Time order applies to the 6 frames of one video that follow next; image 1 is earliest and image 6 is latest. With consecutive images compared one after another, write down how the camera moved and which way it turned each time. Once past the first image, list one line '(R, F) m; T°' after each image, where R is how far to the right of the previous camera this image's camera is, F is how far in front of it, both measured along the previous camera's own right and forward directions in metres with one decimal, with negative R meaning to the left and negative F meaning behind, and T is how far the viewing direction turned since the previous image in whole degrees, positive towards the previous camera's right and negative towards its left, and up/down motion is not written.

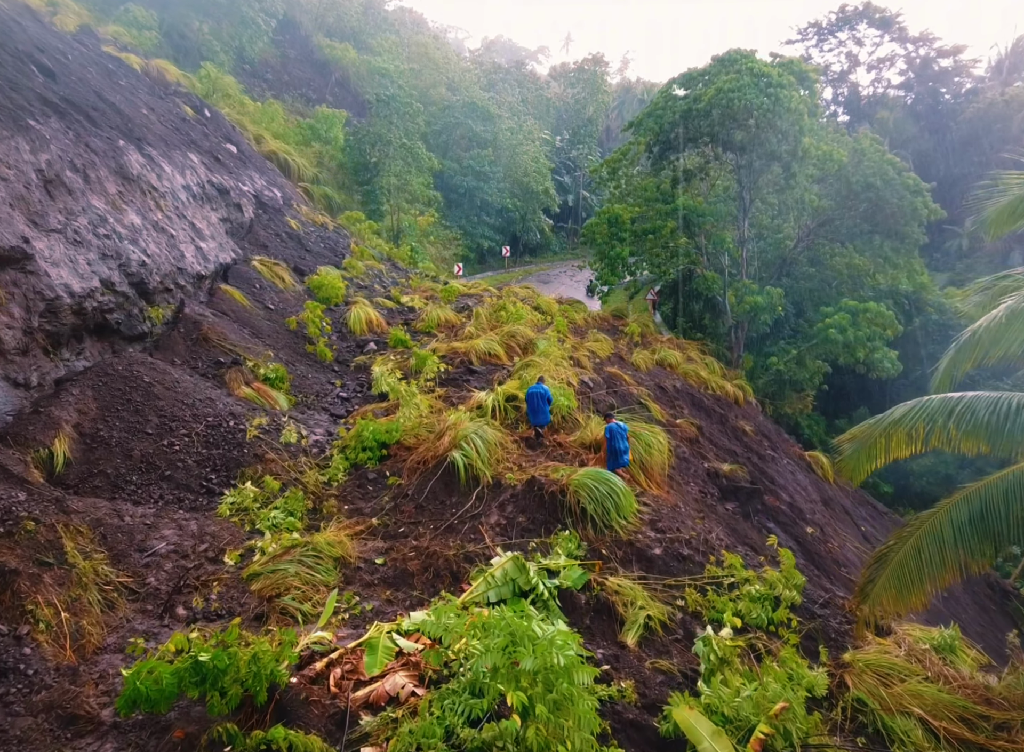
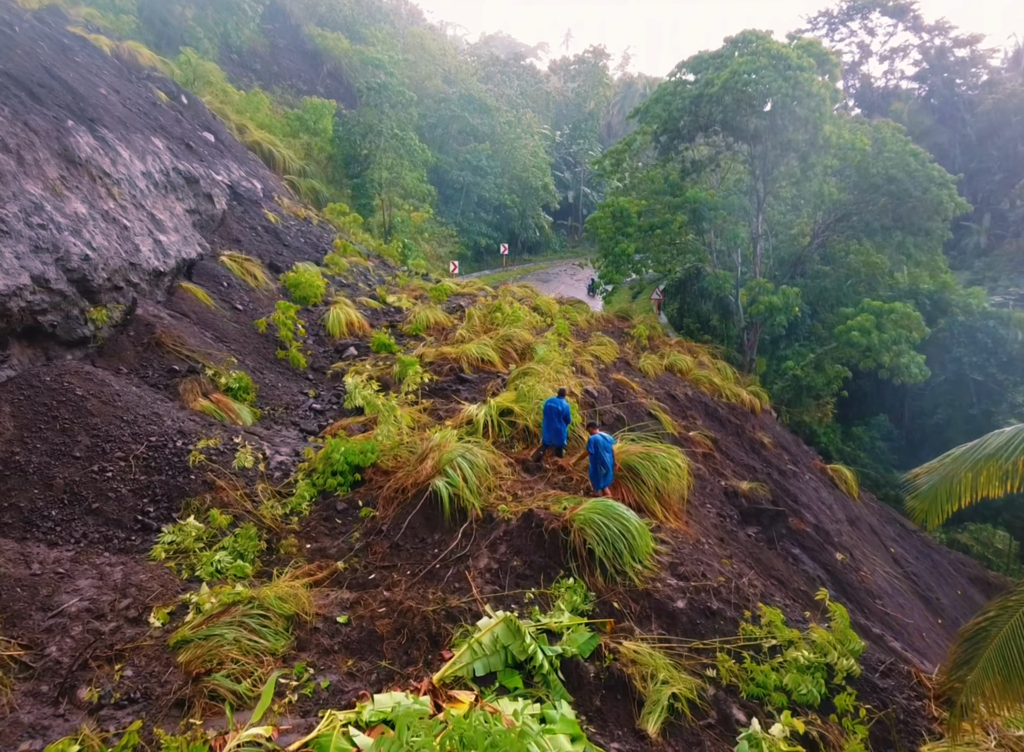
(0.0, +1.1) m; 0°
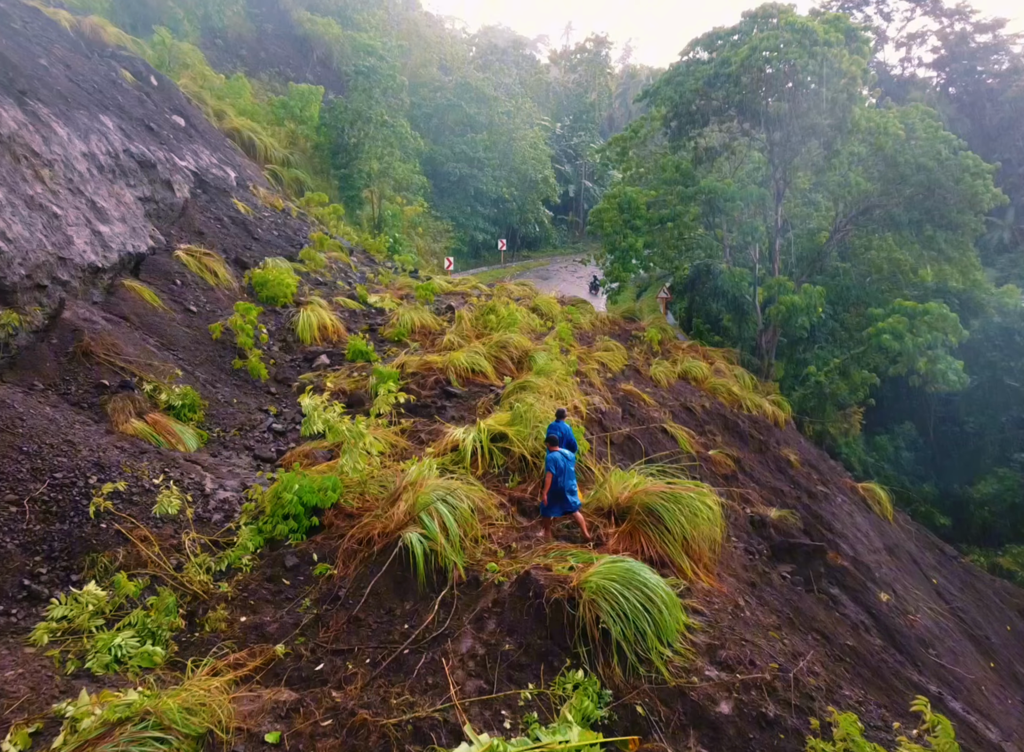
(0.0, +1.3) m; 0°
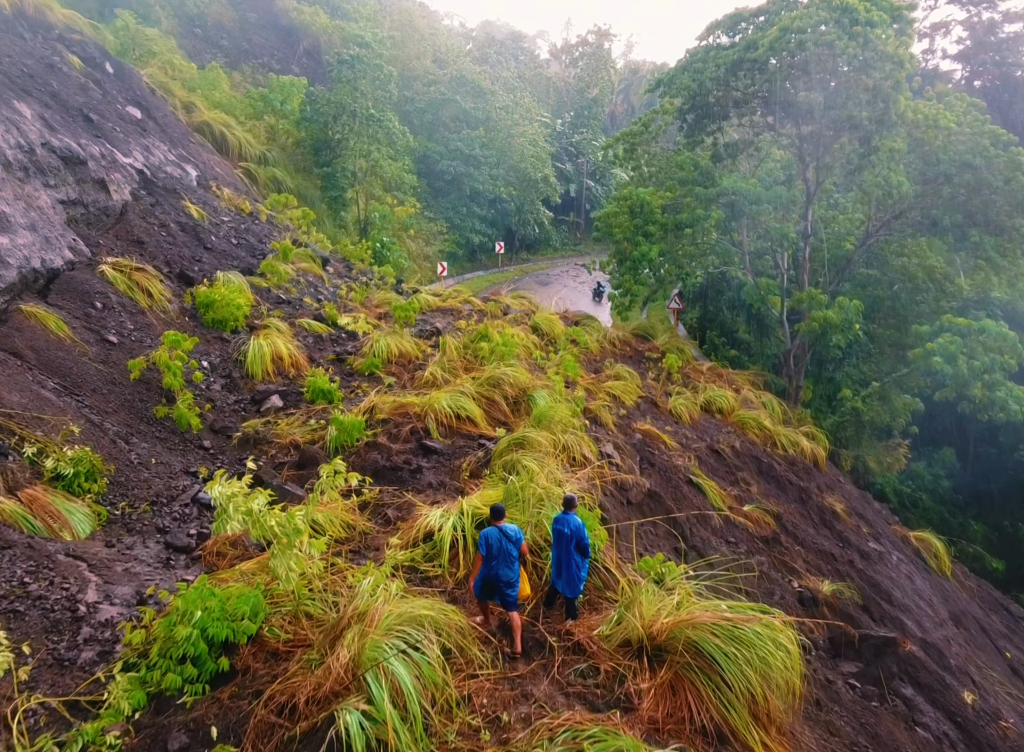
(0.0, +1.6) m; 0°
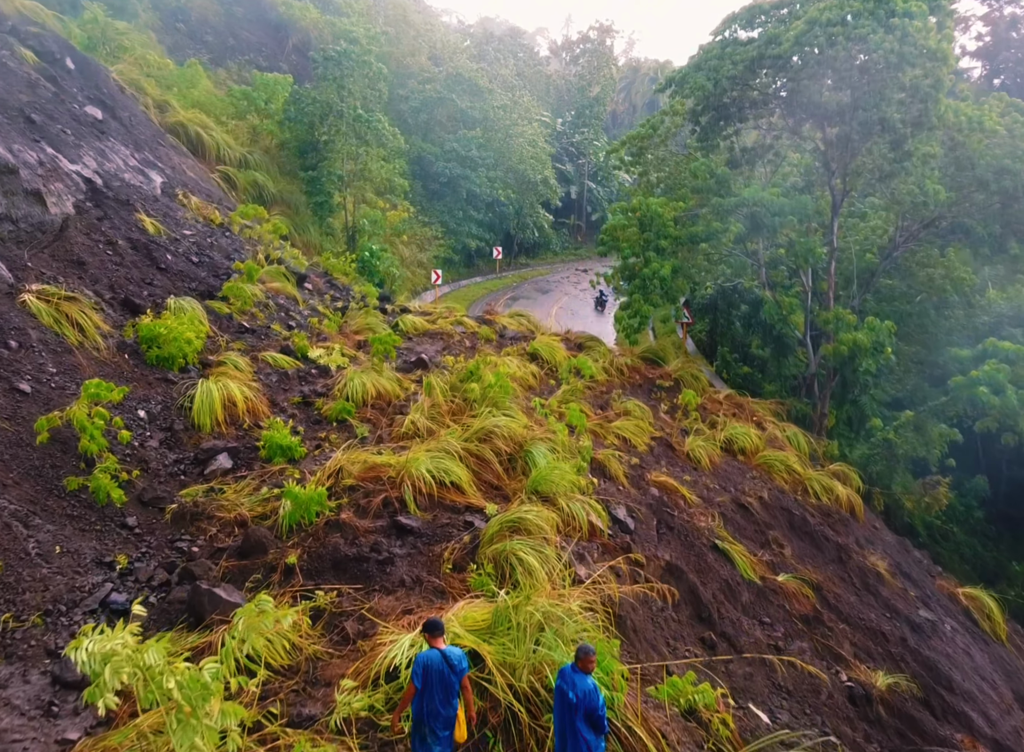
(0.0, +1.2) m; 0°
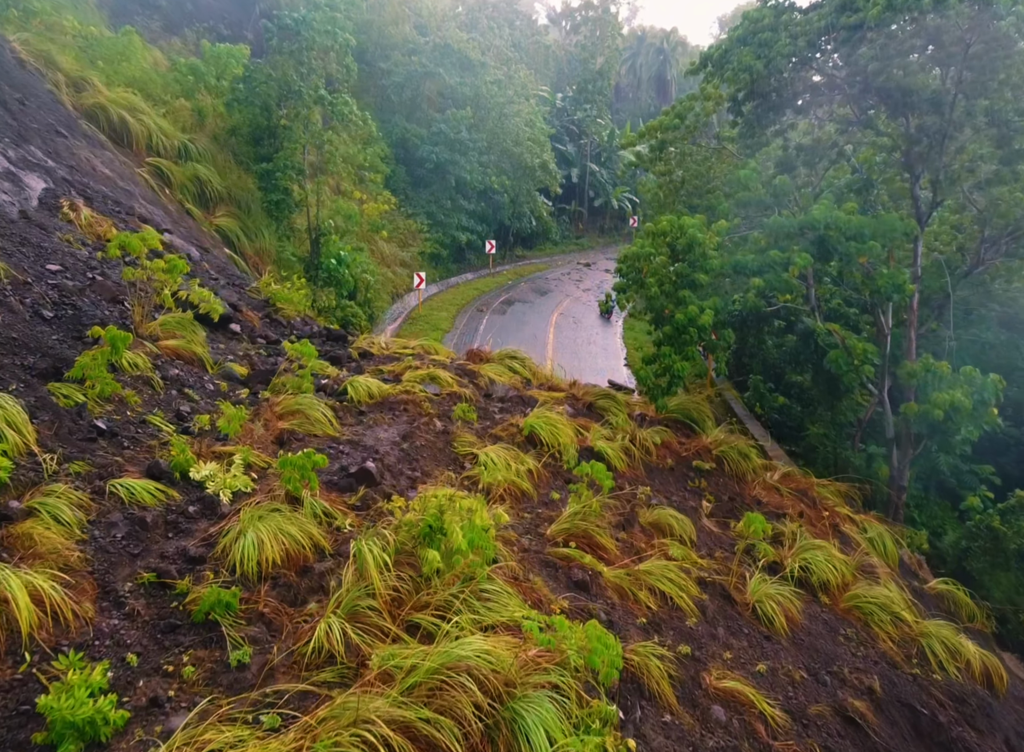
(+0.1, +2.7) m; 0°
